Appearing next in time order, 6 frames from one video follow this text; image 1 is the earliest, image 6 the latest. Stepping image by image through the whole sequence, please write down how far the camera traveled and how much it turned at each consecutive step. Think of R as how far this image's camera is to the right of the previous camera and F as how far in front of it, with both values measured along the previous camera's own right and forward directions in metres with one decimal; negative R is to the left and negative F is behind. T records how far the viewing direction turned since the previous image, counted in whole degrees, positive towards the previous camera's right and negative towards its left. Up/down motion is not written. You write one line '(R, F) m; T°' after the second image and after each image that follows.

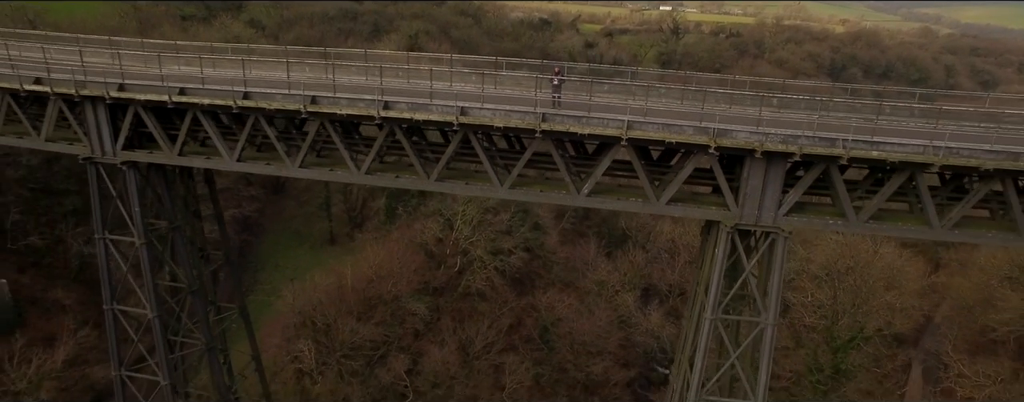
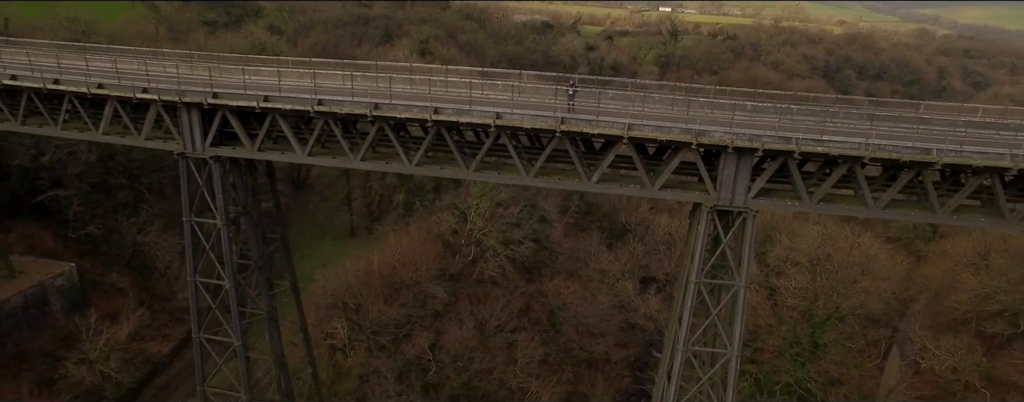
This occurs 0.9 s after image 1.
(-0.3, -1.7) m; 0°
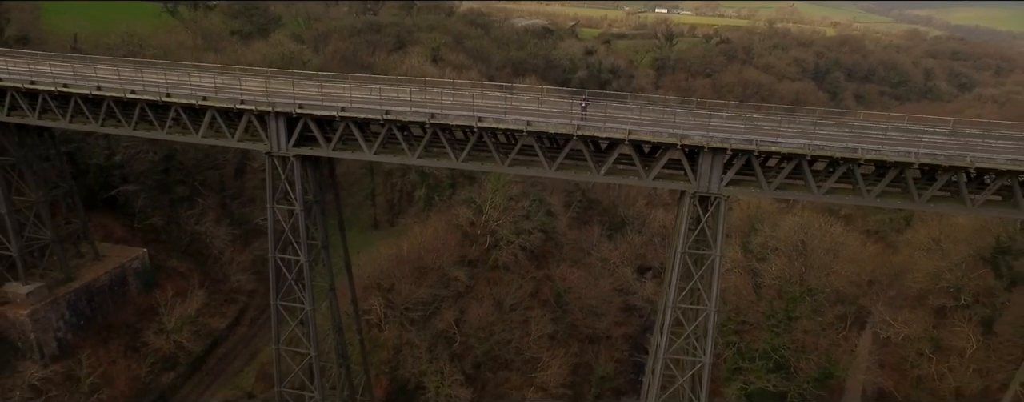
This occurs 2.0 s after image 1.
(-0.5, -2.3) m; 0°
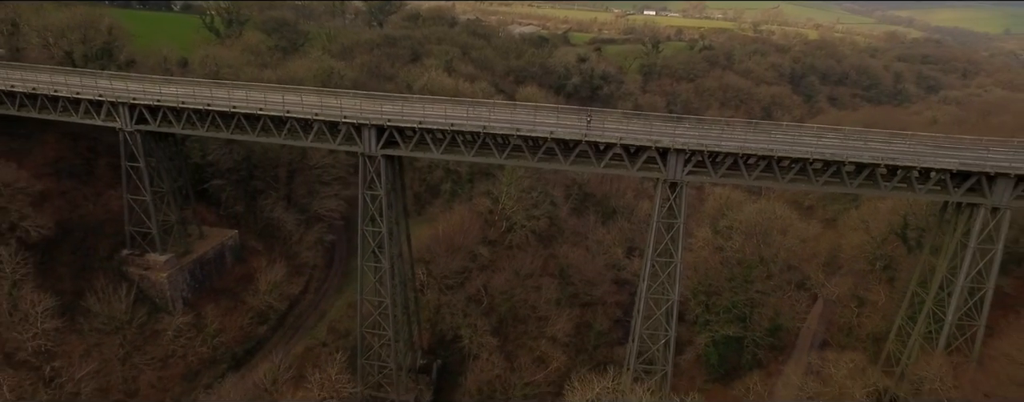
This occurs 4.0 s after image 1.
(-0.9, -4.7) m; +1°
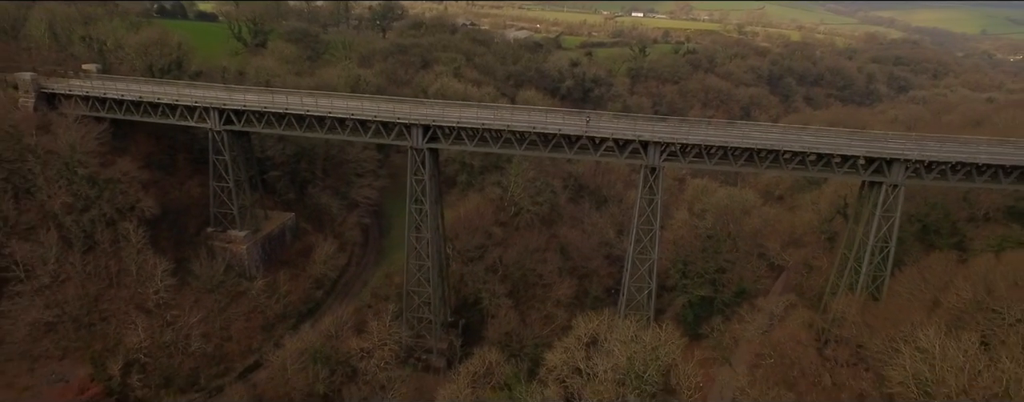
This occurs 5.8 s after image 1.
(-0.9, -4.6) m; +1°
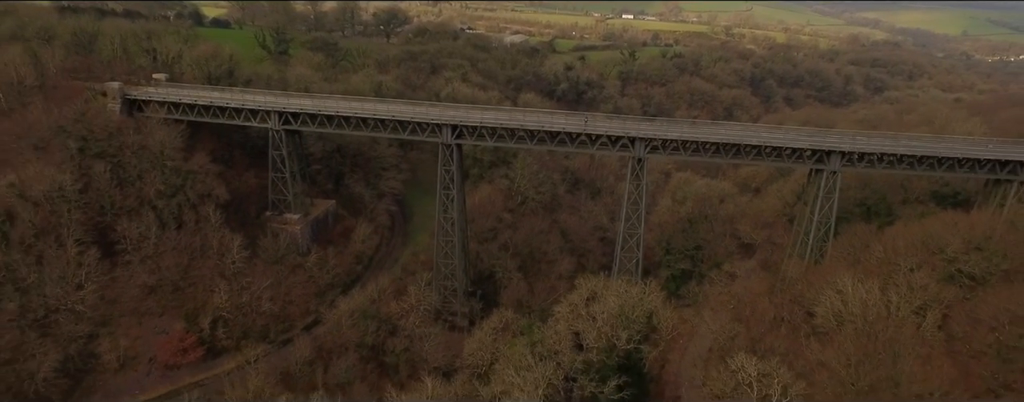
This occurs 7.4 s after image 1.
(-0.8, -4.6) m; +1°
